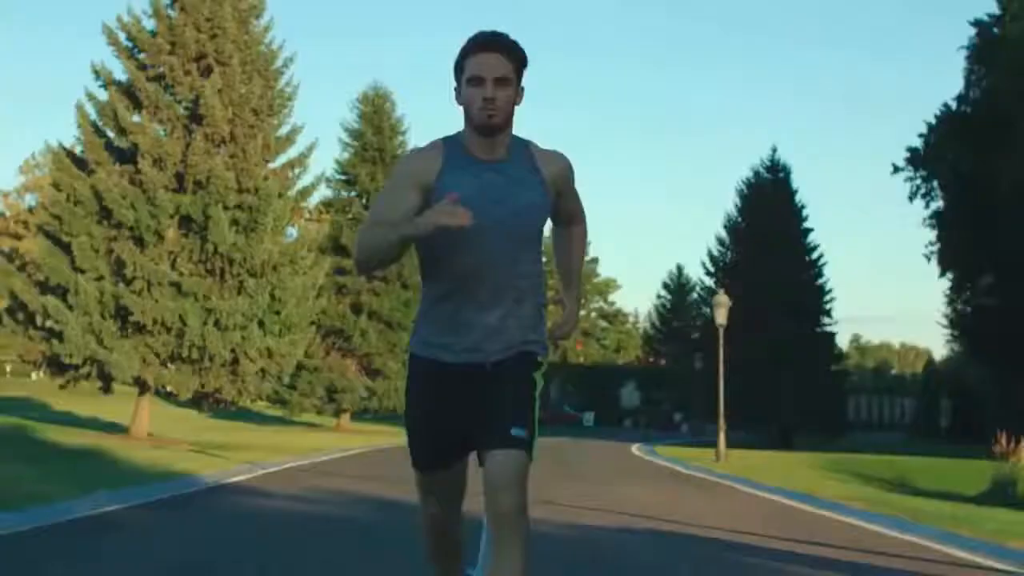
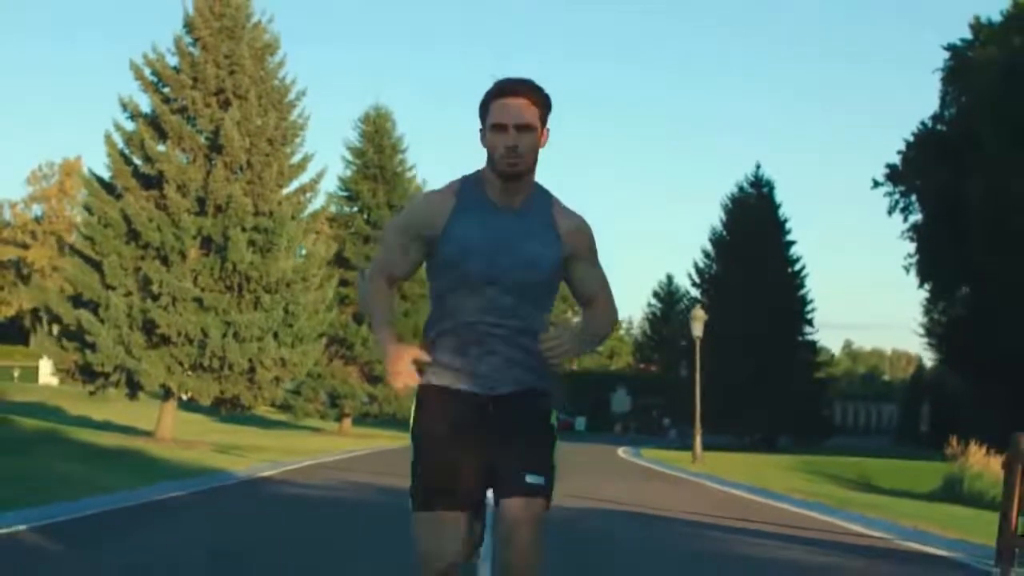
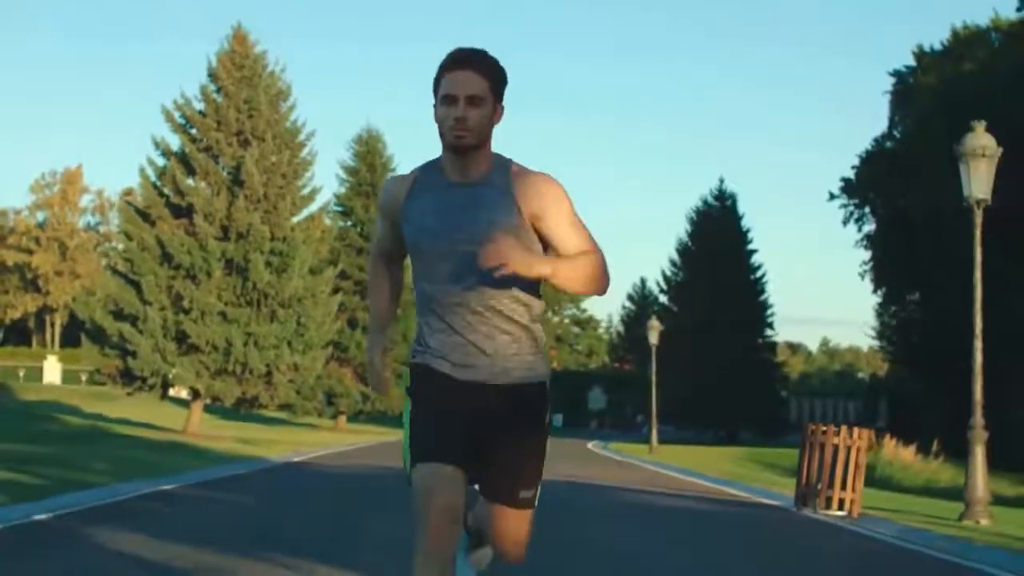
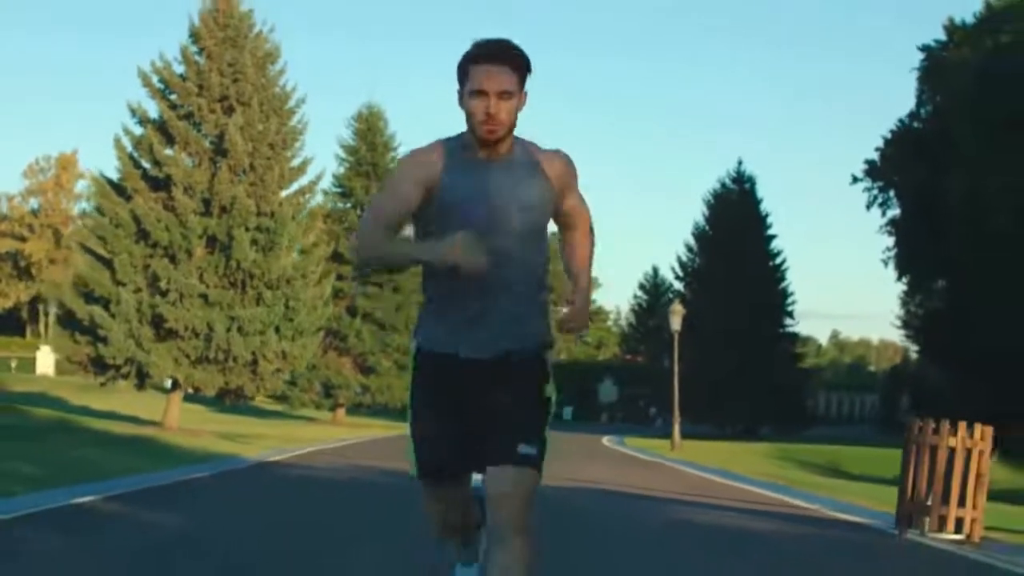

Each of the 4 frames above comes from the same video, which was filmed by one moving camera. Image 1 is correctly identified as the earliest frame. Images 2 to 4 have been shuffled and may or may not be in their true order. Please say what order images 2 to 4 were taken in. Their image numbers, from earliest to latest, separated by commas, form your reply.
2, 4, 3
